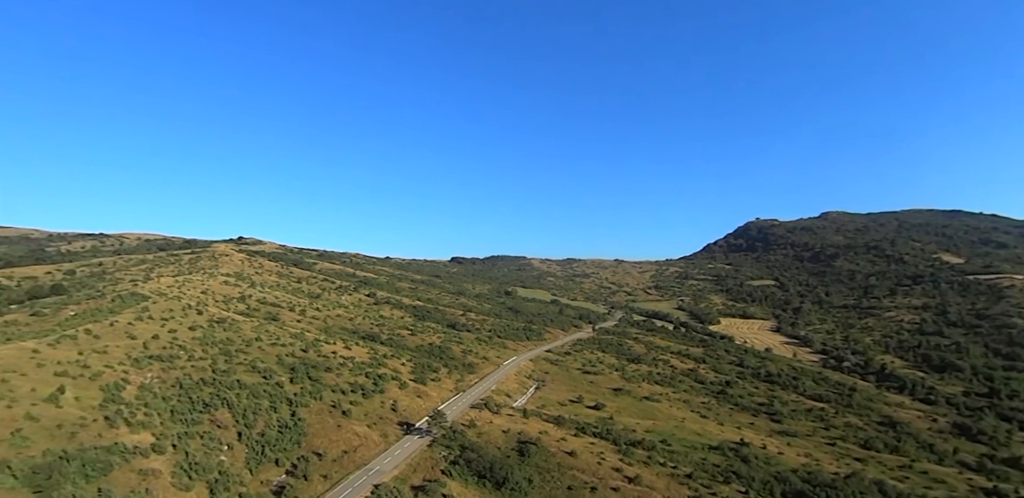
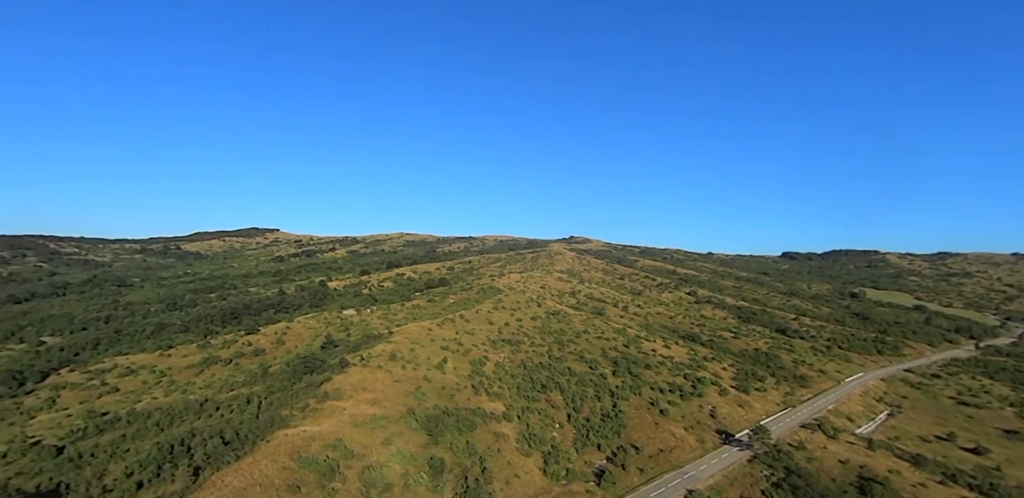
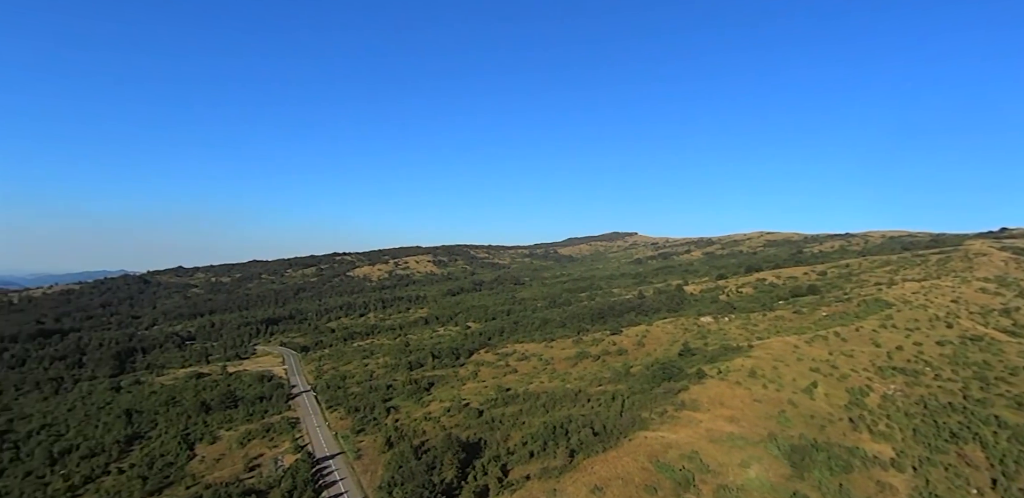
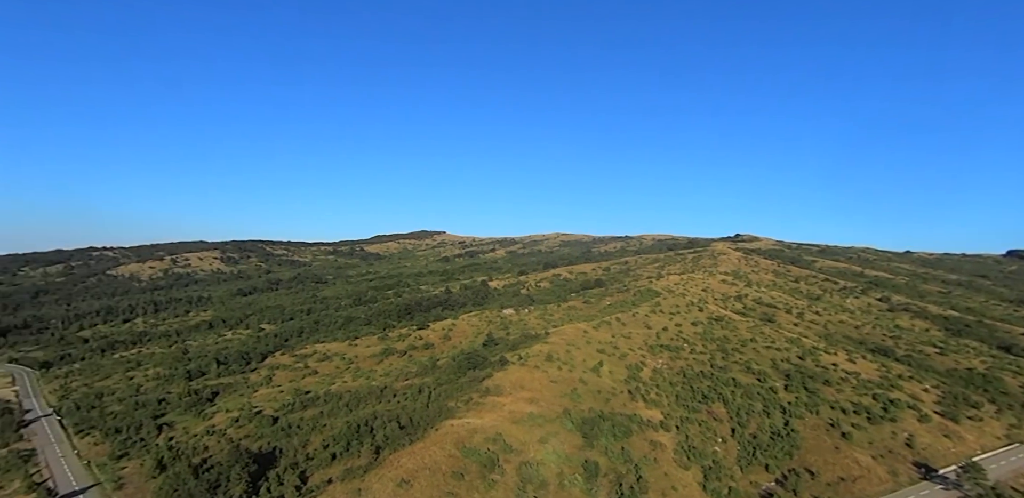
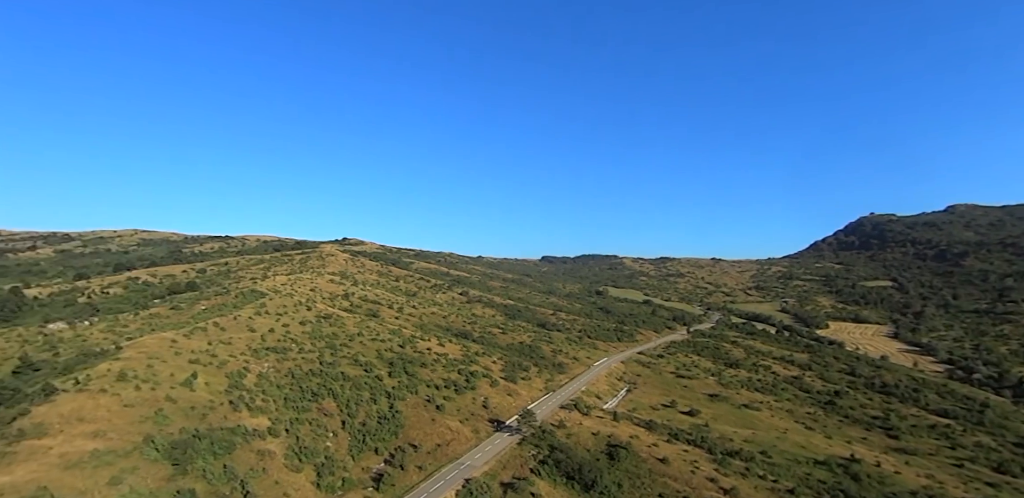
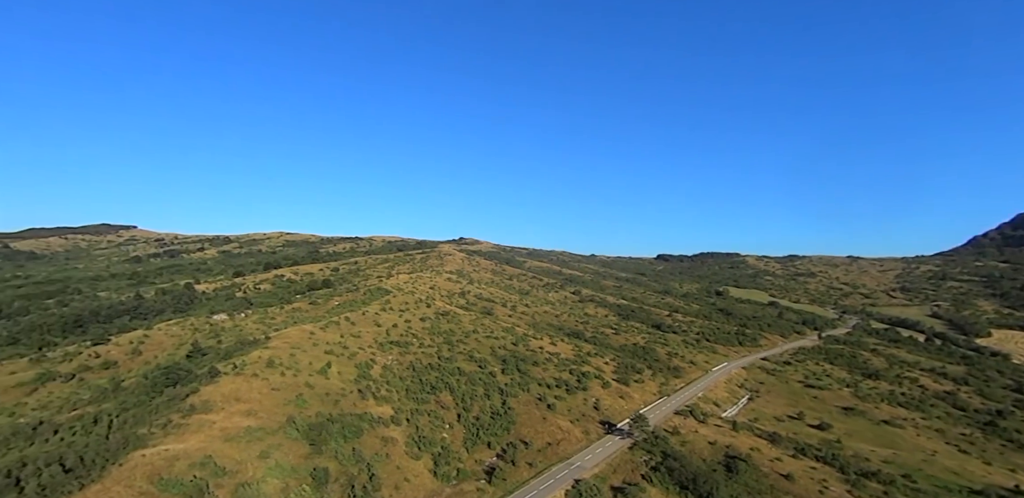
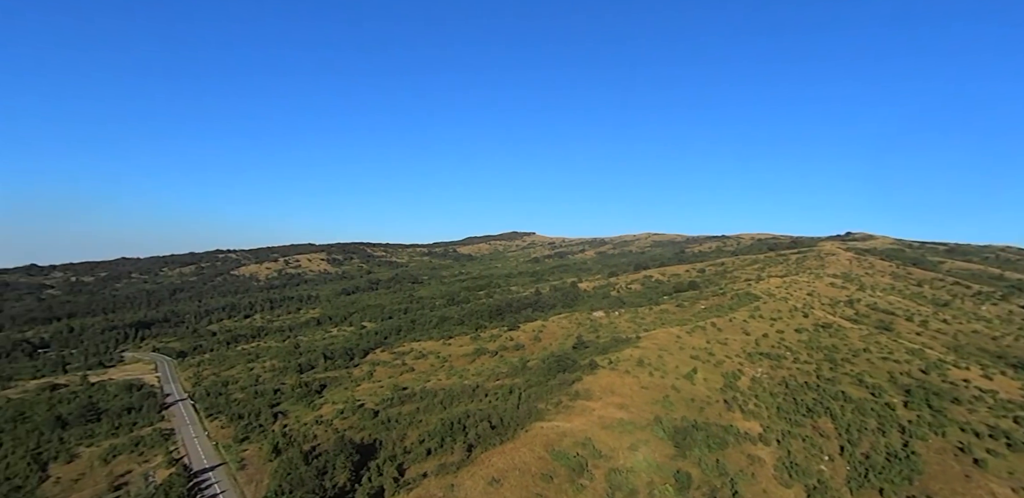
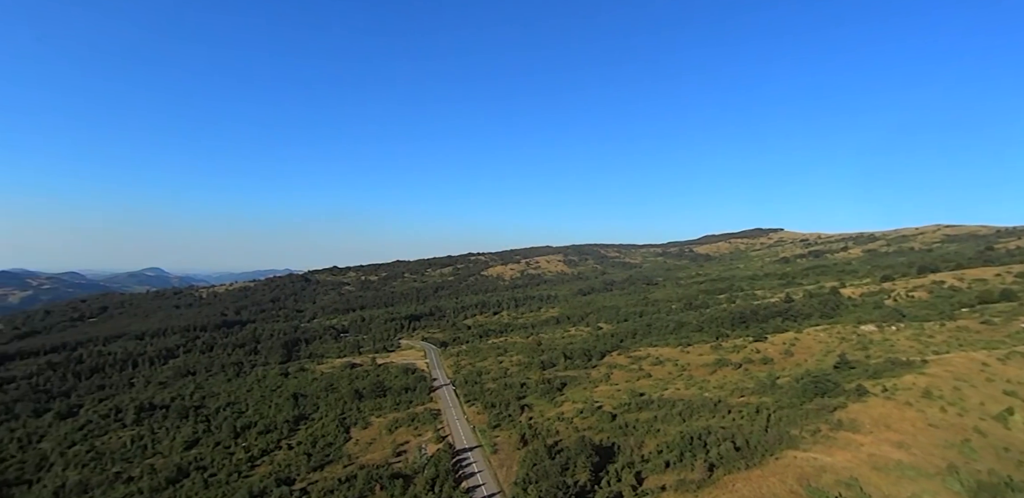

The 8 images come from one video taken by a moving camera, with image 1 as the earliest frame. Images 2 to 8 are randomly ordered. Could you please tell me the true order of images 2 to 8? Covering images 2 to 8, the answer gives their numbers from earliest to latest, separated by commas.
5, 6, 2, 4, 7, 3, 8
